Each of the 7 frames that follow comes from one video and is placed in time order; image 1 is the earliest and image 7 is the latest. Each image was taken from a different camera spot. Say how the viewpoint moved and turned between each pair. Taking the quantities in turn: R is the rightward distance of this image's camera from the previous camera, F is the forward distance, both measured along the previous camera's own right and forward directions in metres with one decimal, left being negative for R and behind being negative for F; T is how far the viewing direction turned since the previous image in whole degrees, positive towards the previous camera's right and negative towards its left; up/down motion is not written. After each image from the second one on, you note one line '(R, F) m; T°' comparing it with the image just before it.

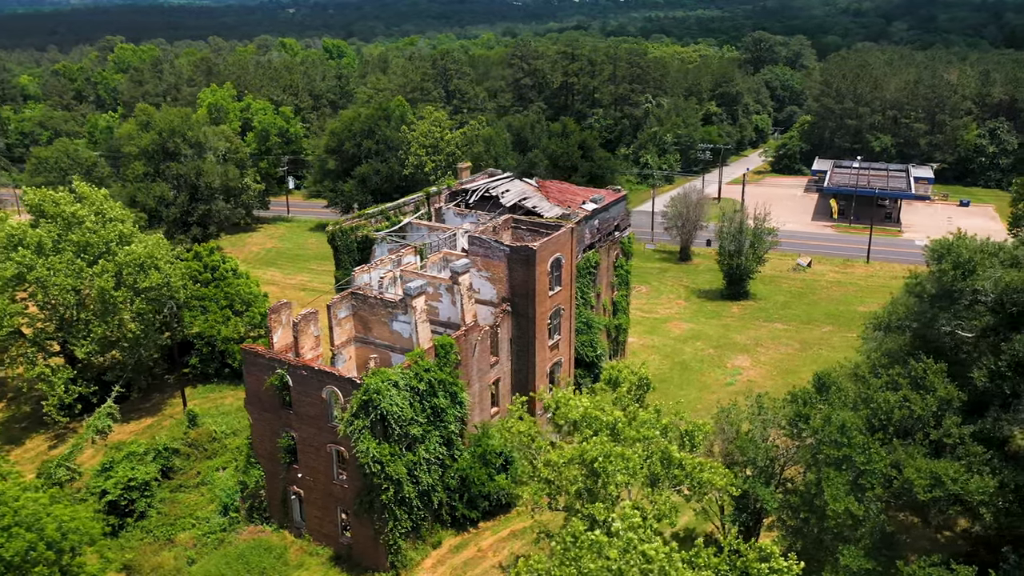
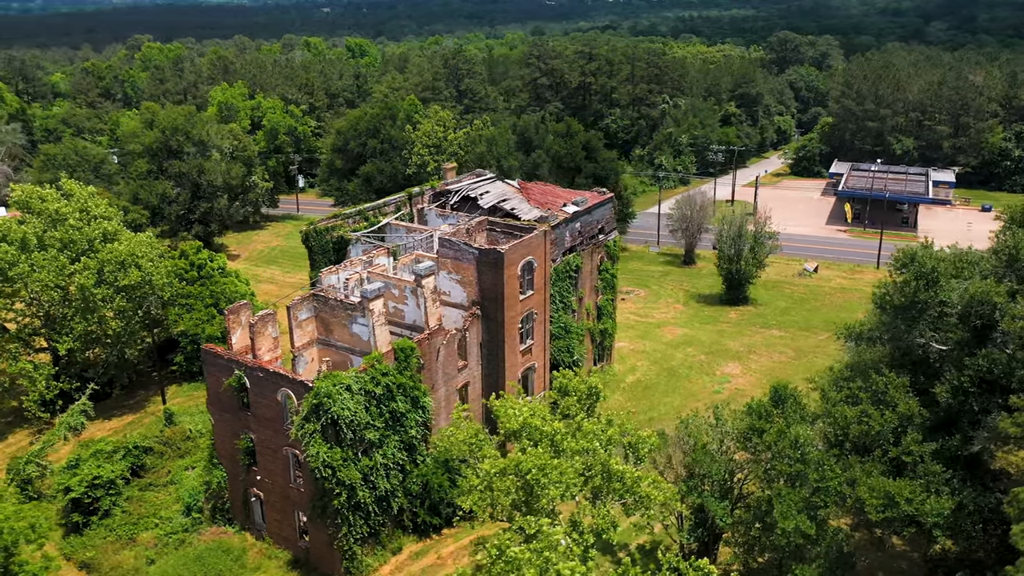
(+2.3, +0.6) m; -2°
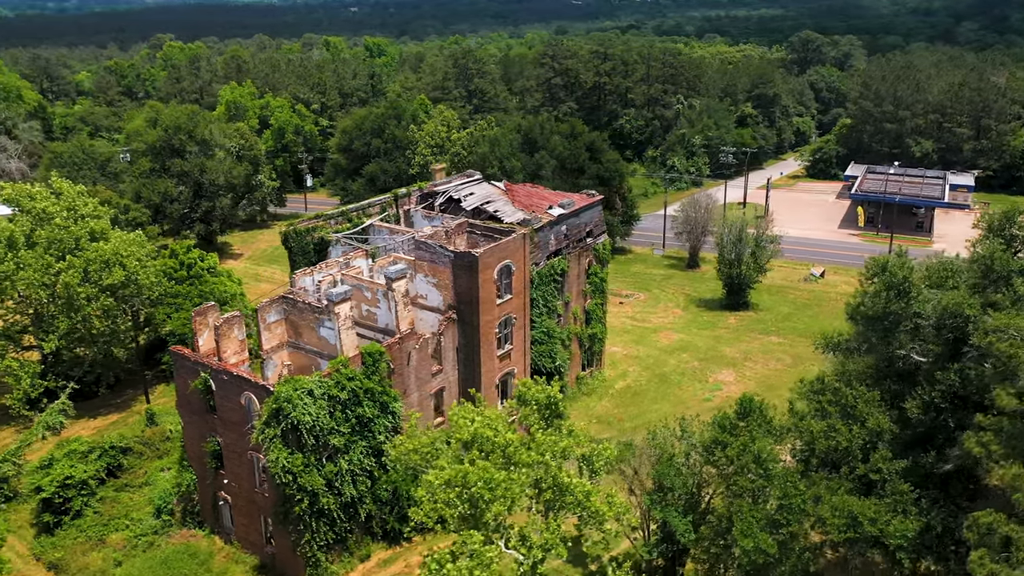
(+1.7, +0.6) m; -2°
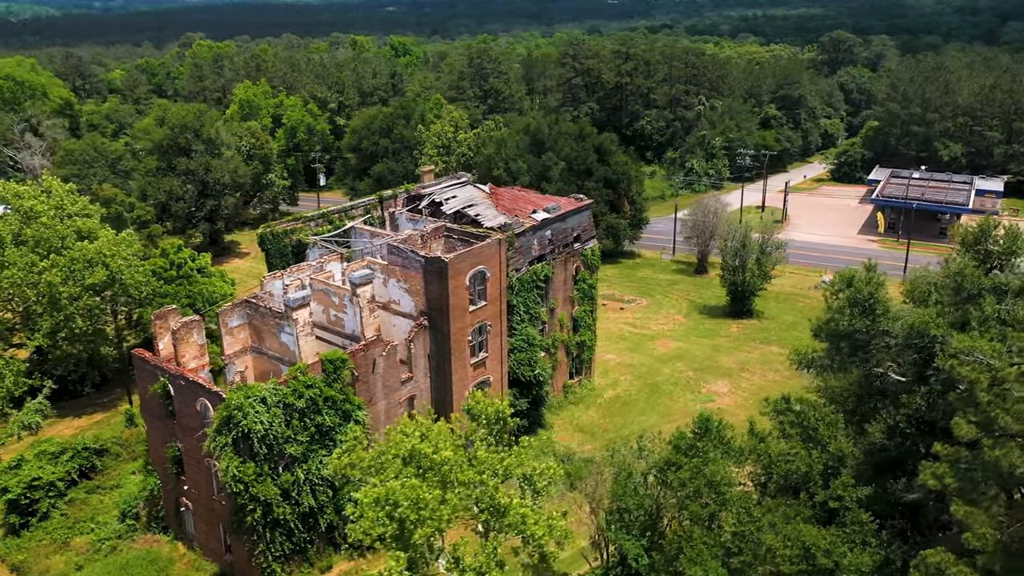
(+2.1, +0.9) m; -2°
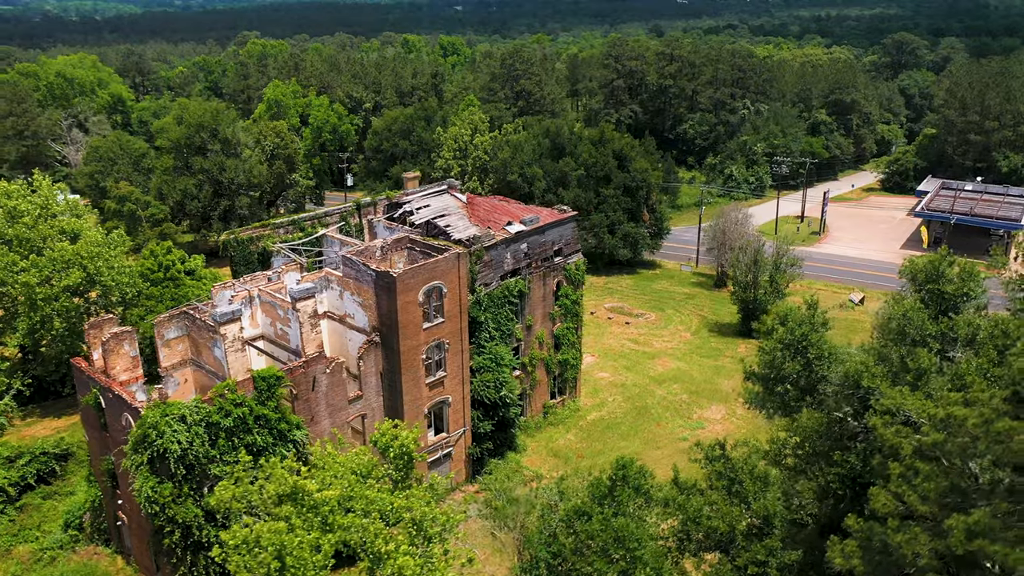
(+3.5, +1.7) m; -4°
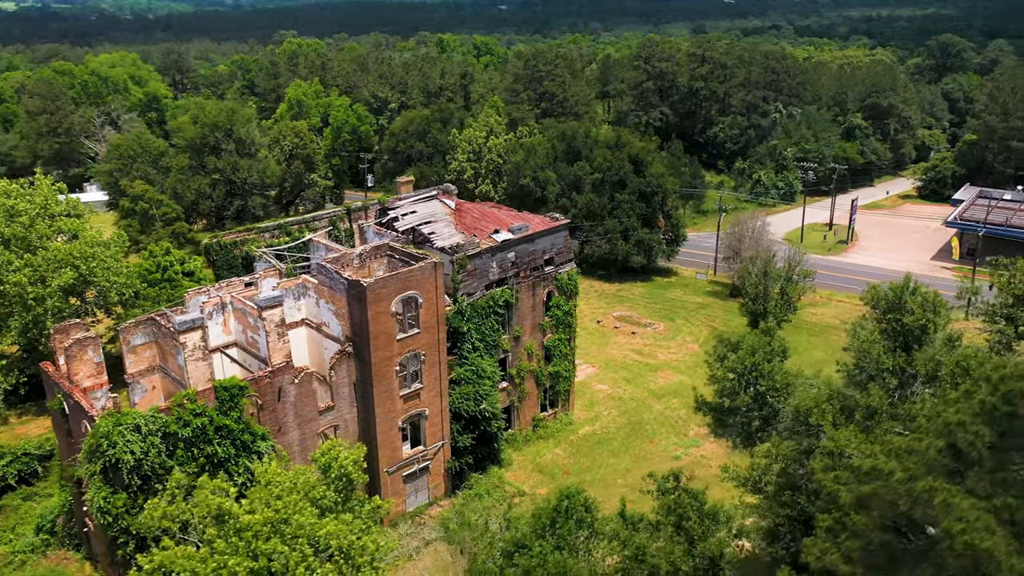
(+2.1, +1.0) m; -3°
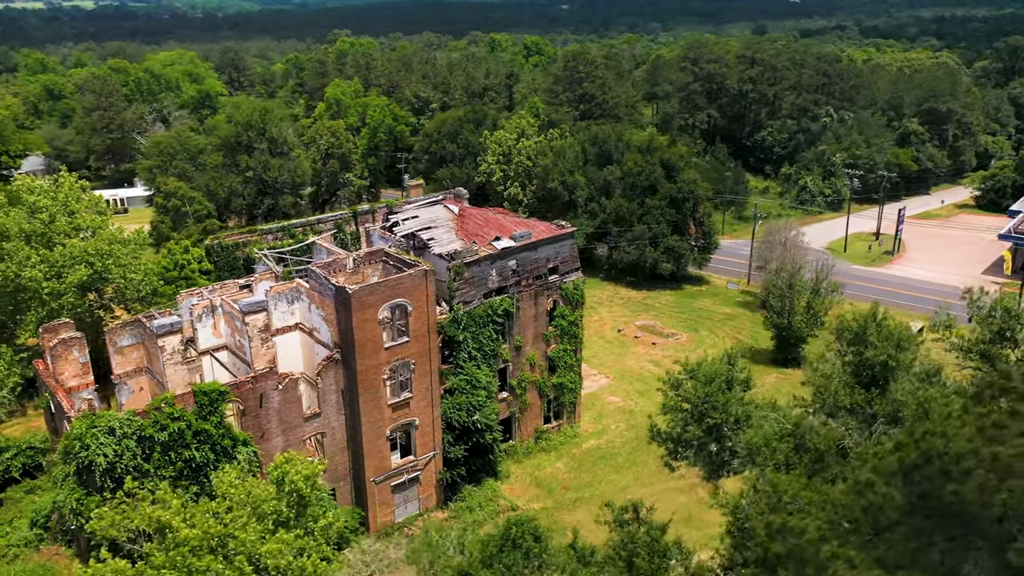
(+2.1, +0.8) m; -4°
